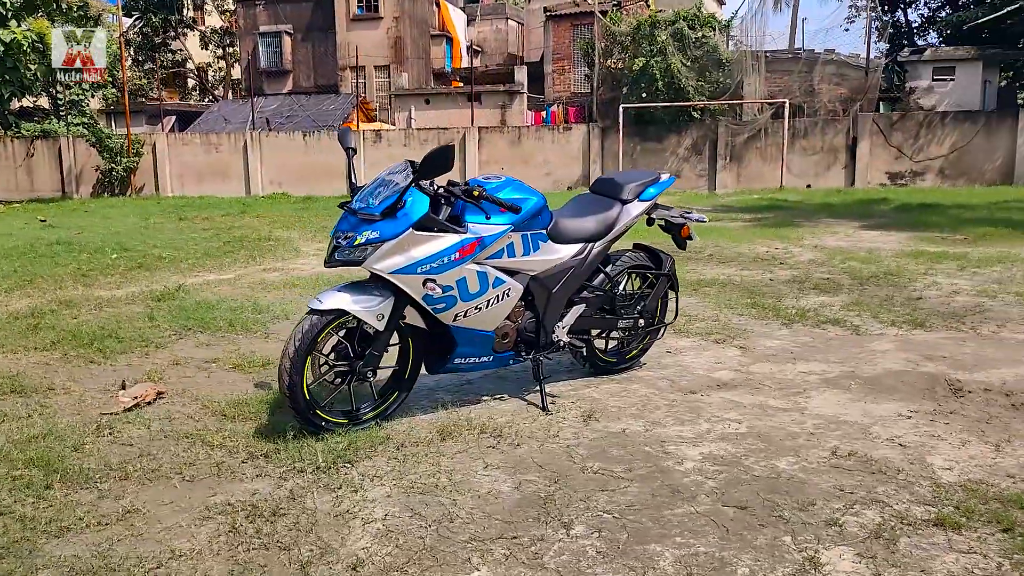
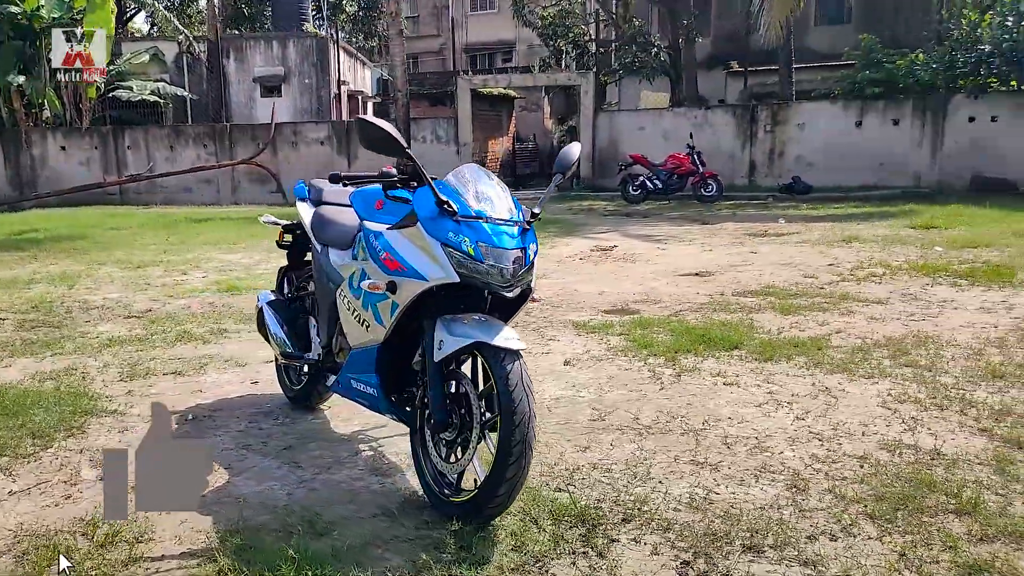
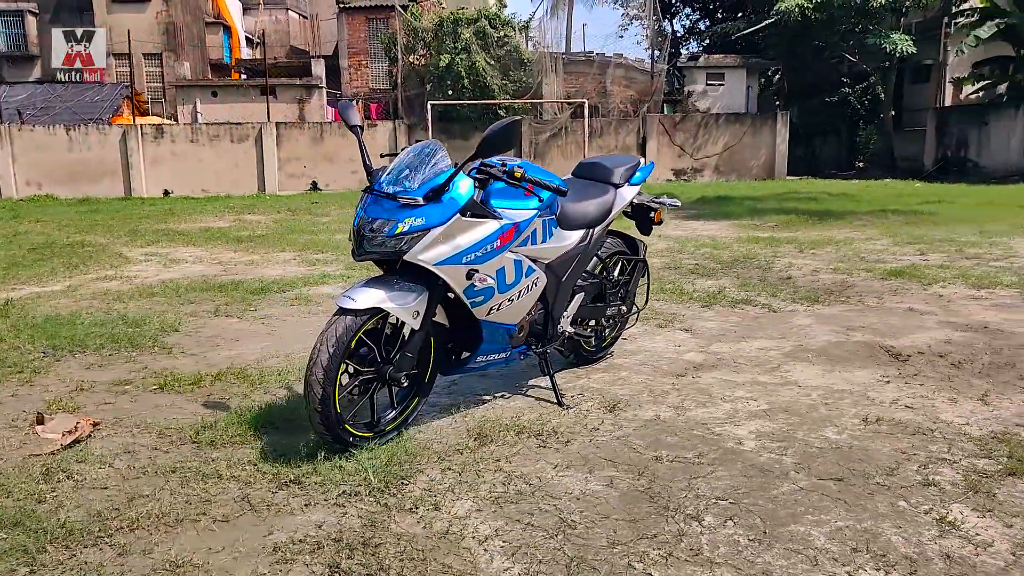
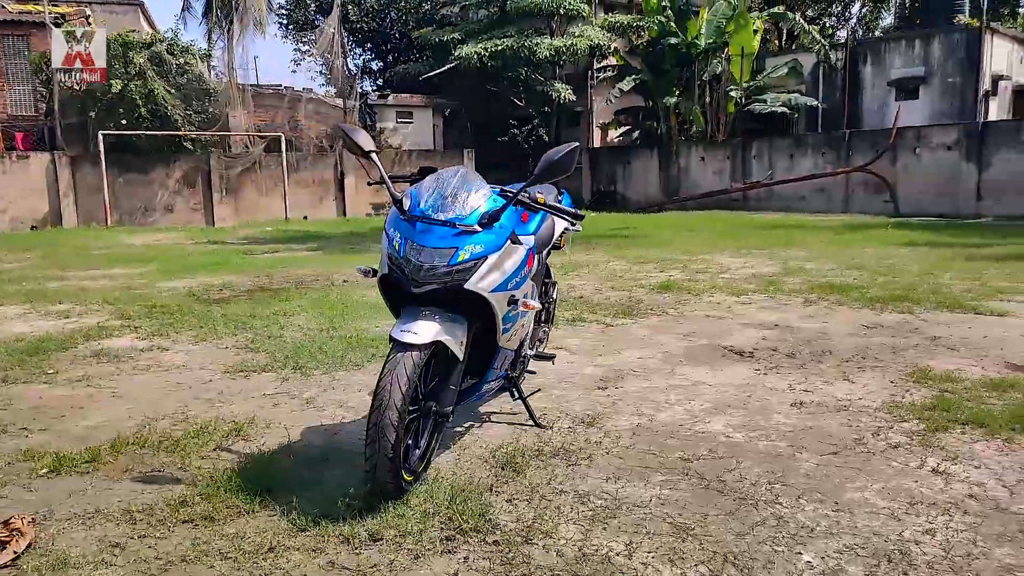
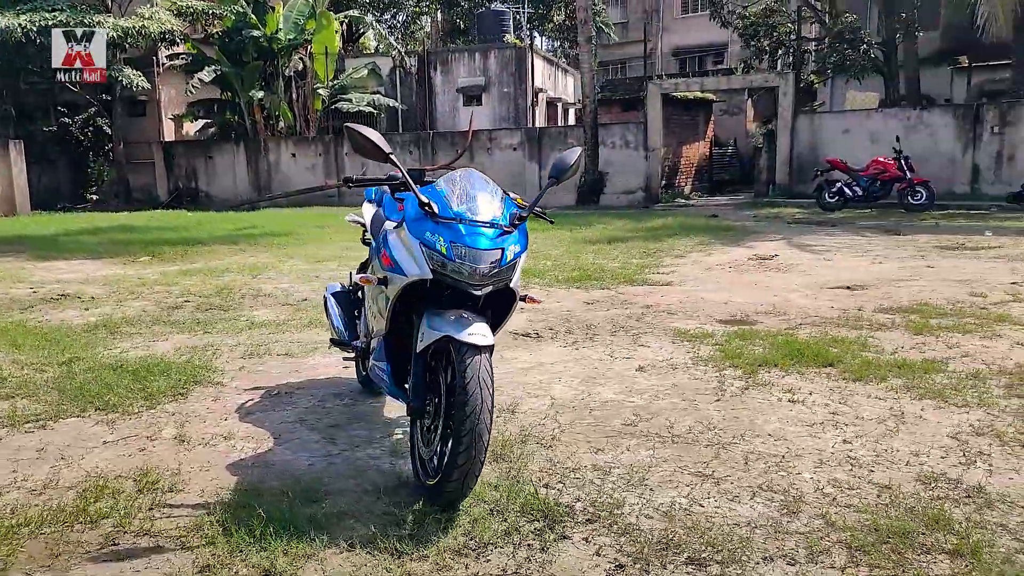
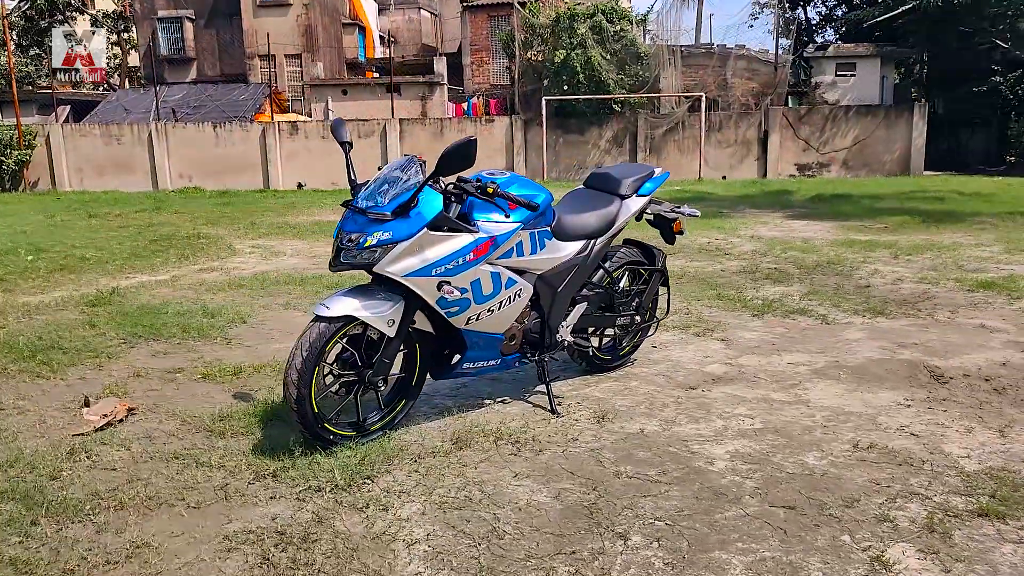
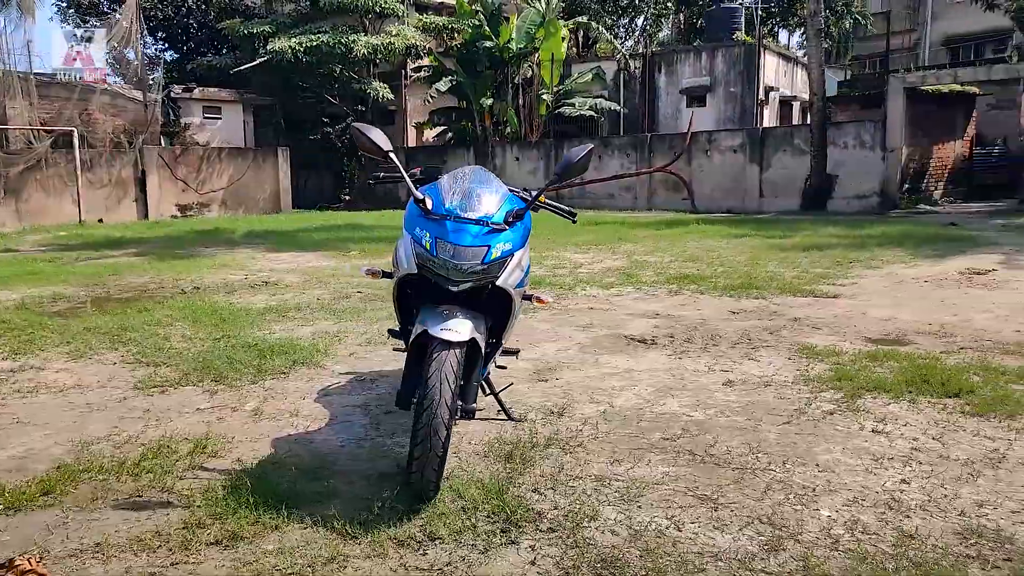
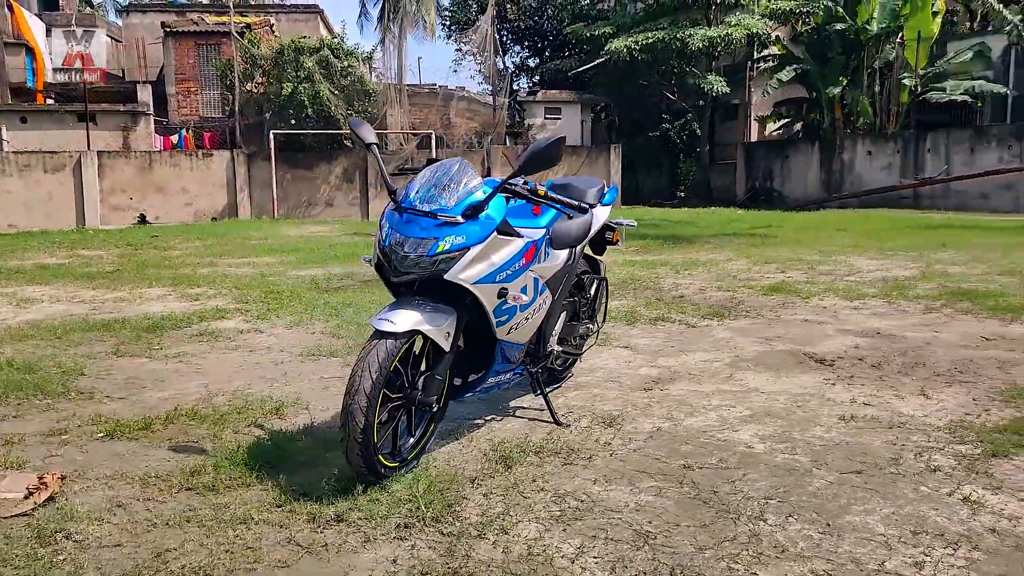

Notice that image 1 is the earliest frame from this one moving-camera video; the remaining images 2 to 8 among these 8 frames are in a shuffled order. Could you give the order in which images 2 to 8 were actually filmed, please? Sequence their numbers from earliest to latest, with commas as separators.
6, 3, 8, 4, 7, 5, 2
